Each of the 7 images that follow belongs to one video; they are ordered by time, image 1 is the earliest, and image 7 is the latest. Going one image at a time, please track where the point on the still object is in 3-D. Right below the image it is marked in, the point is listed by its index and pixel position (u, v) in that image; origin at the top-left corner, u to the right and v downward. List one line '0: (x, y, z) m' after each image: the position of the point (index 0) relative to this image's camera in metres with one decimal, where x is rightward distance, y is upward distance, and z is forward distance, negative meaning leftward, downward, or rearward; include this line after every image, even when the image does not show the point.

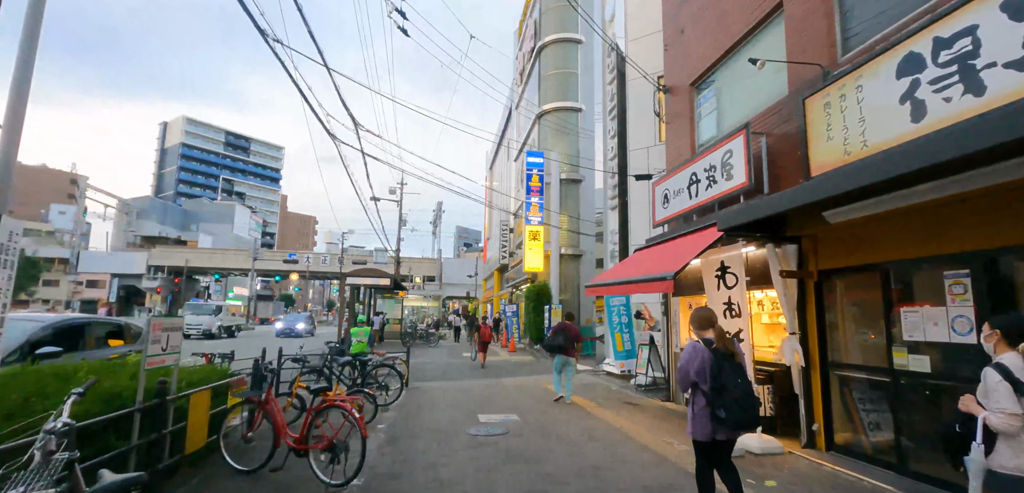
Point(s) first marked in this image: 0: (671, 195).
0: (+3.2, +1.0, +8.6) m
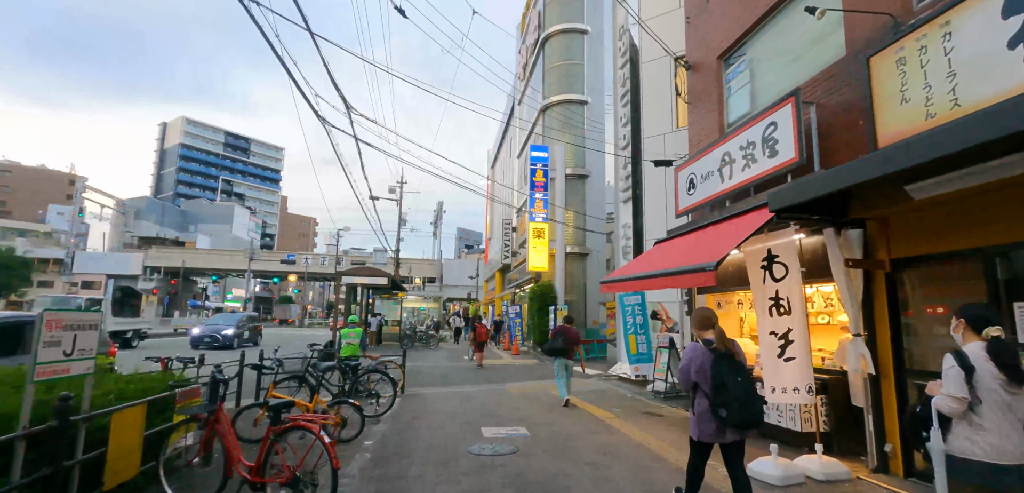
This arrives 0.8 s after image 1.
0: (+3.4, +1.2, +7.7) m
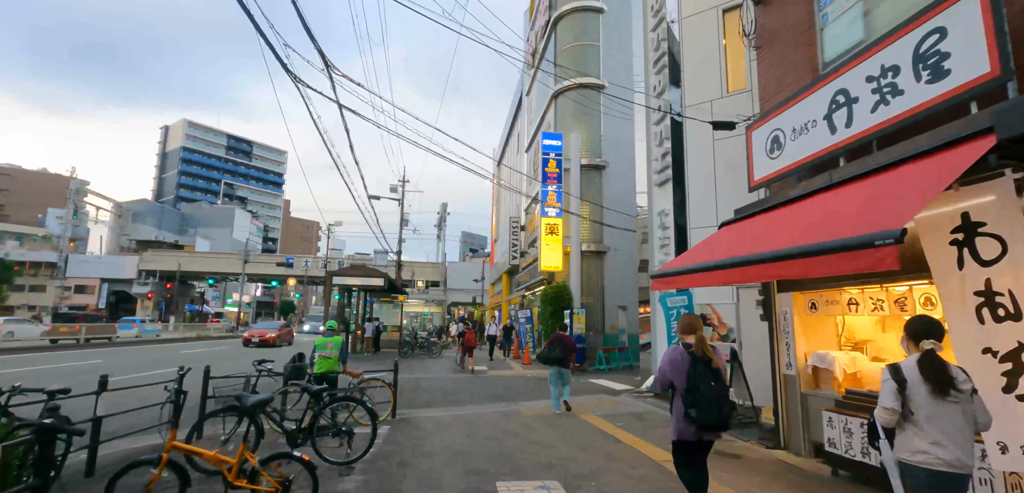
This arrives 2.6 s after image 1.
0: (+3.7, +1.4, +5.7) m
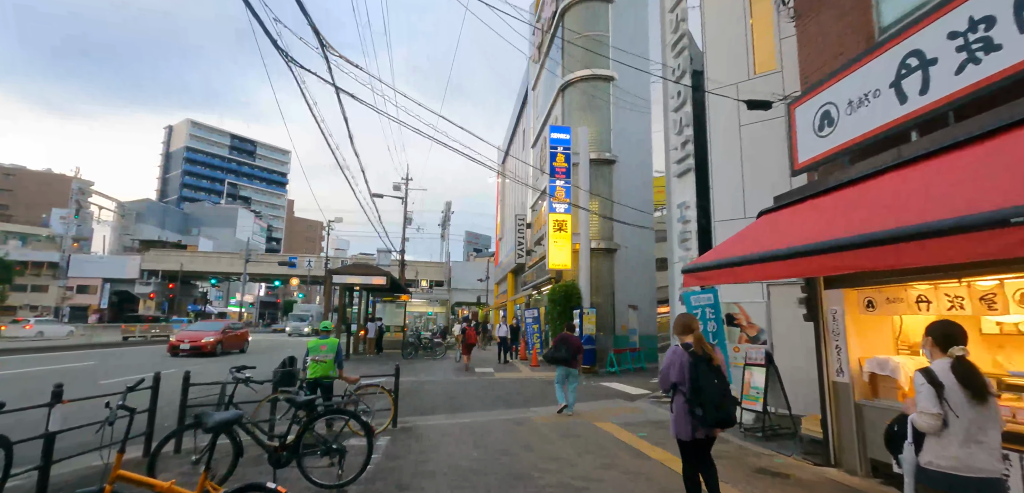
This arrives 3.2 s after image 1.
0: (+3.8, +1.6, +5.0) m
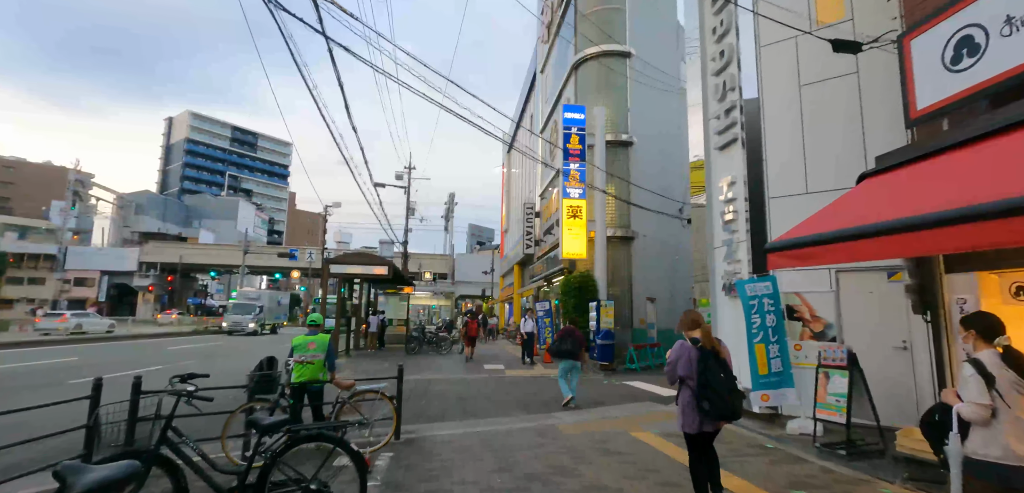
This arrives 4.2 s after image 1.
0: (+4.2, +1.8, +3.8) m
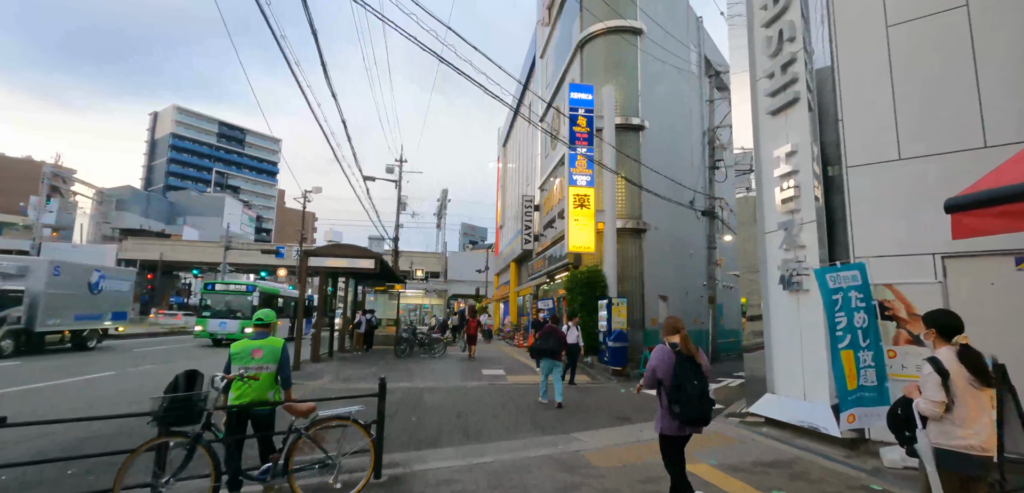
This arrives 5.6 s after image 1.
0: (+4.4, +2.1, +2.3) m
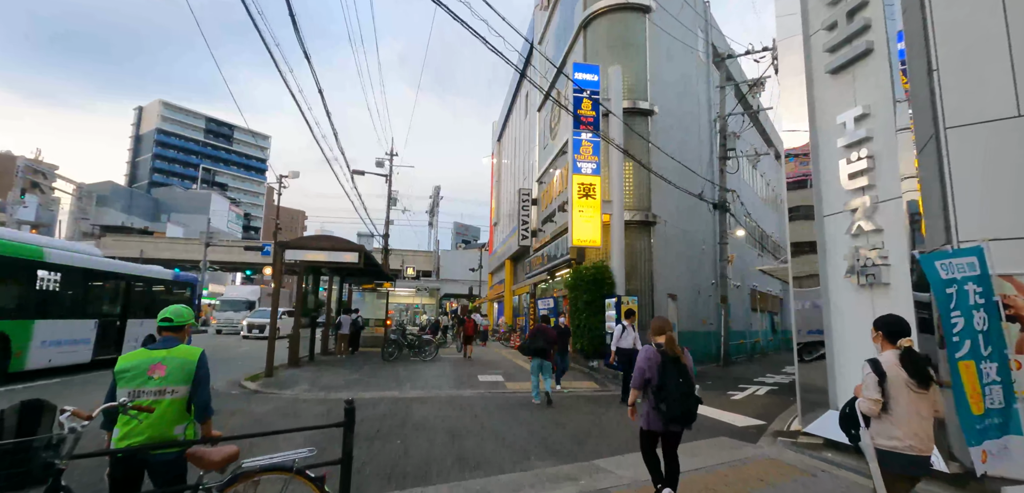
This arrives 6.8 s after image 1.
0: (+4.6, +2.3, +1.1) m
